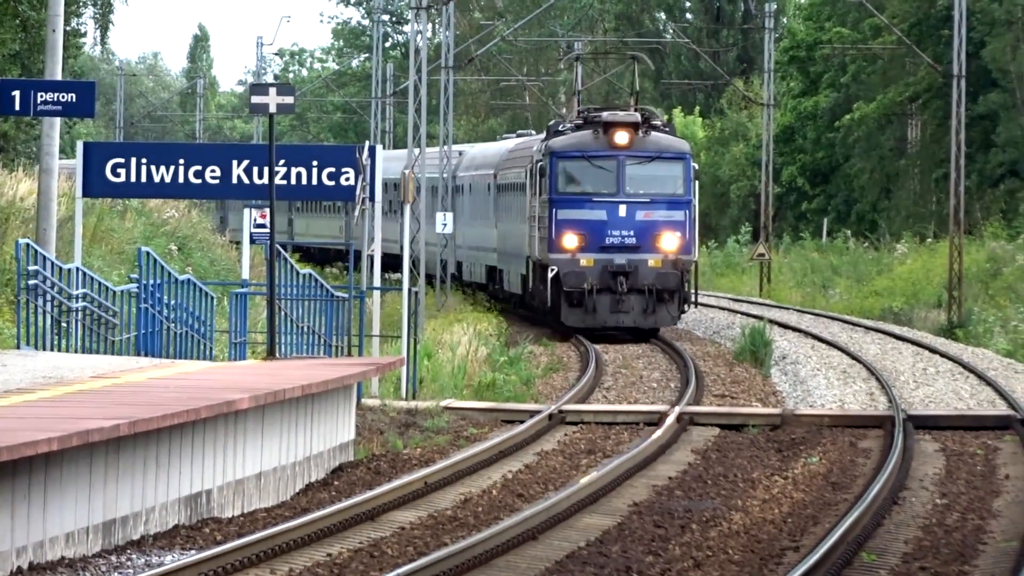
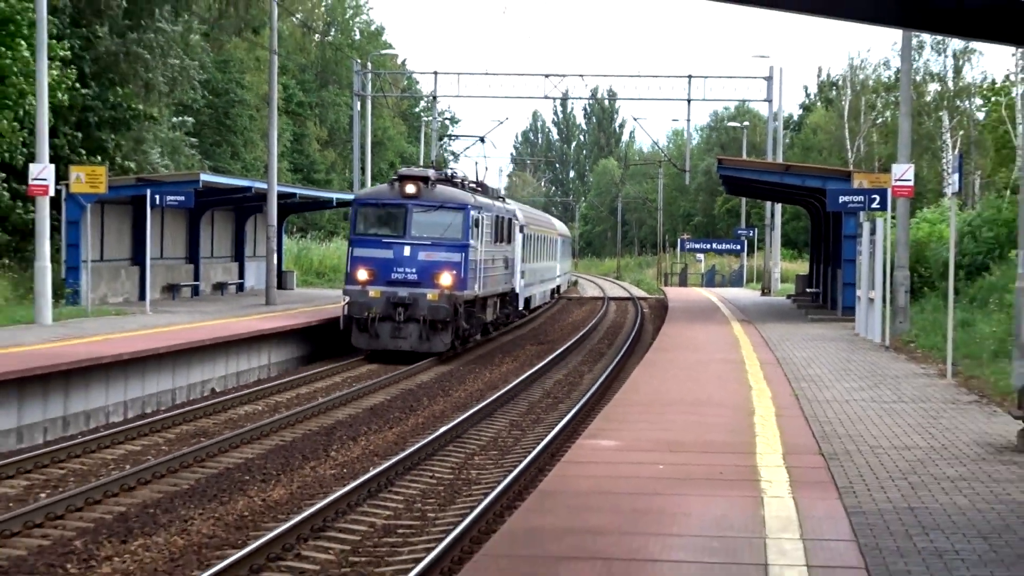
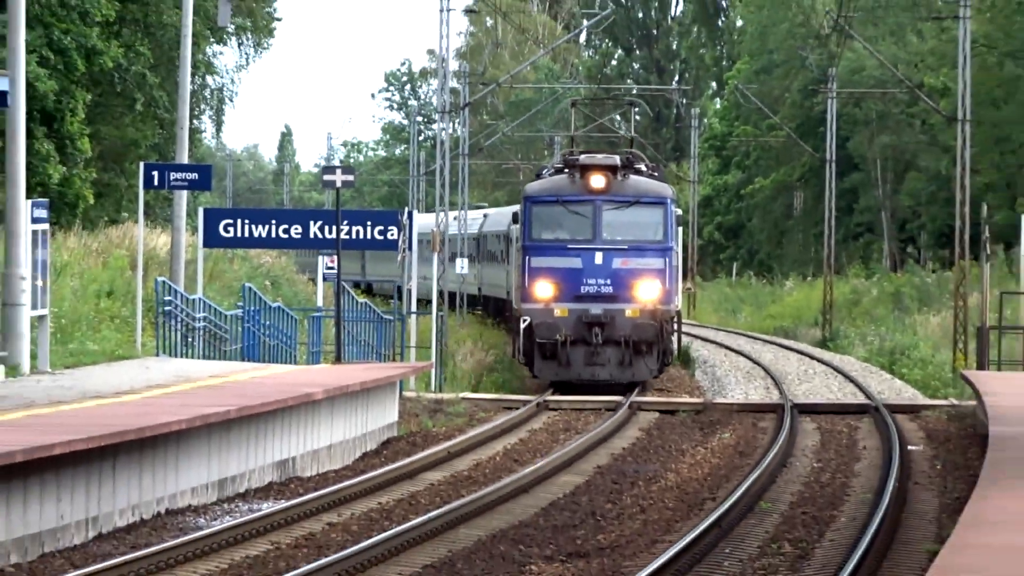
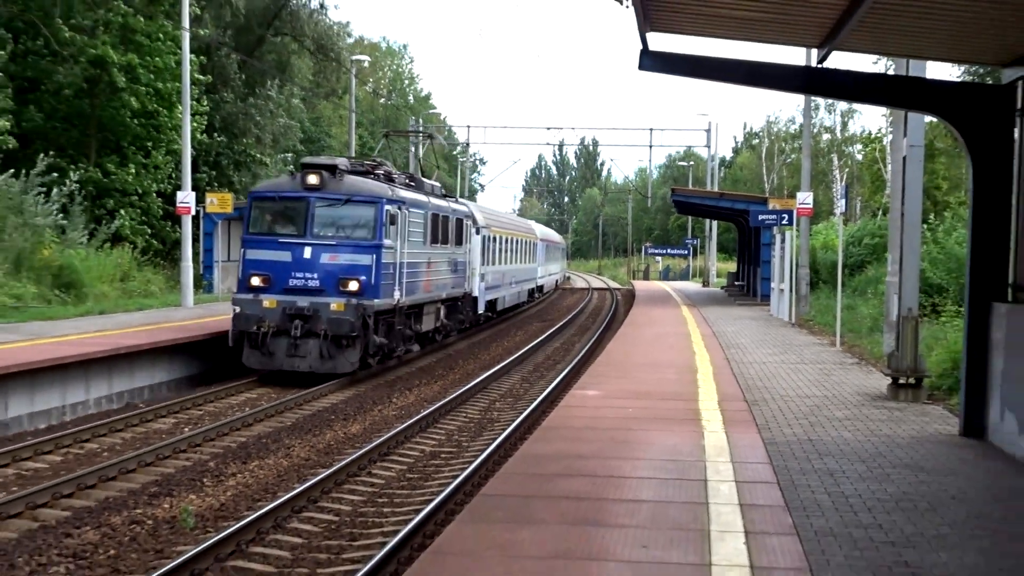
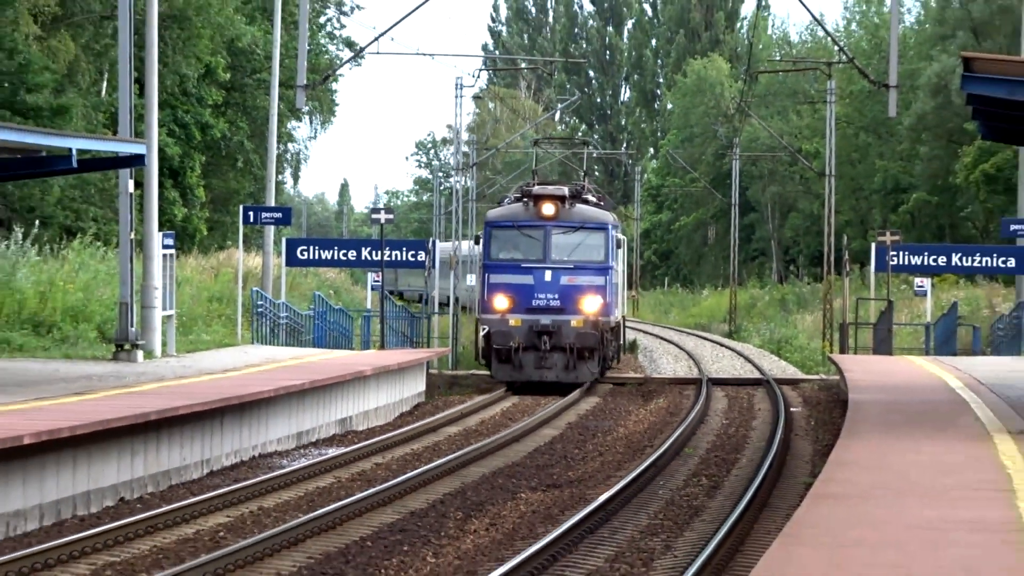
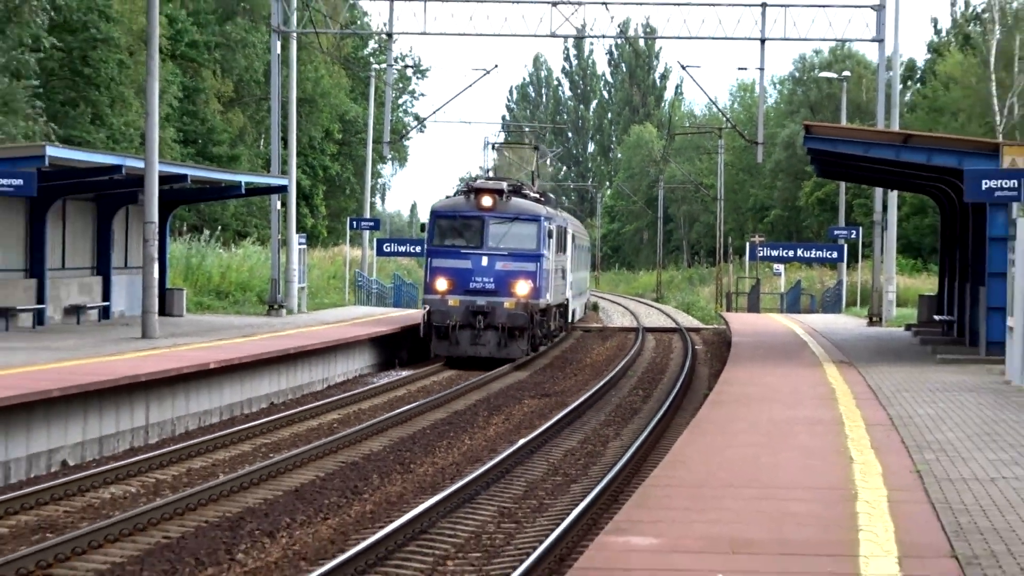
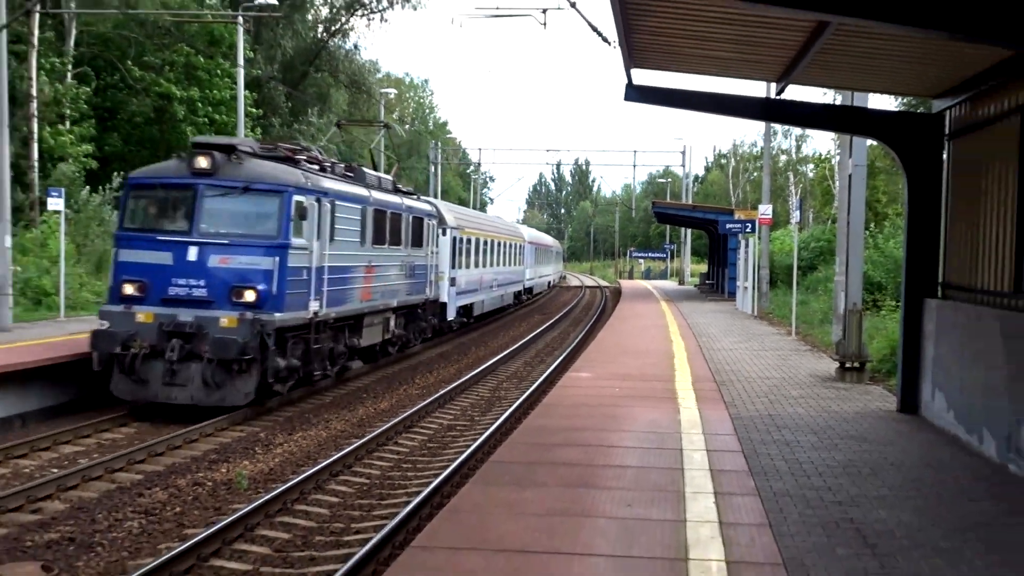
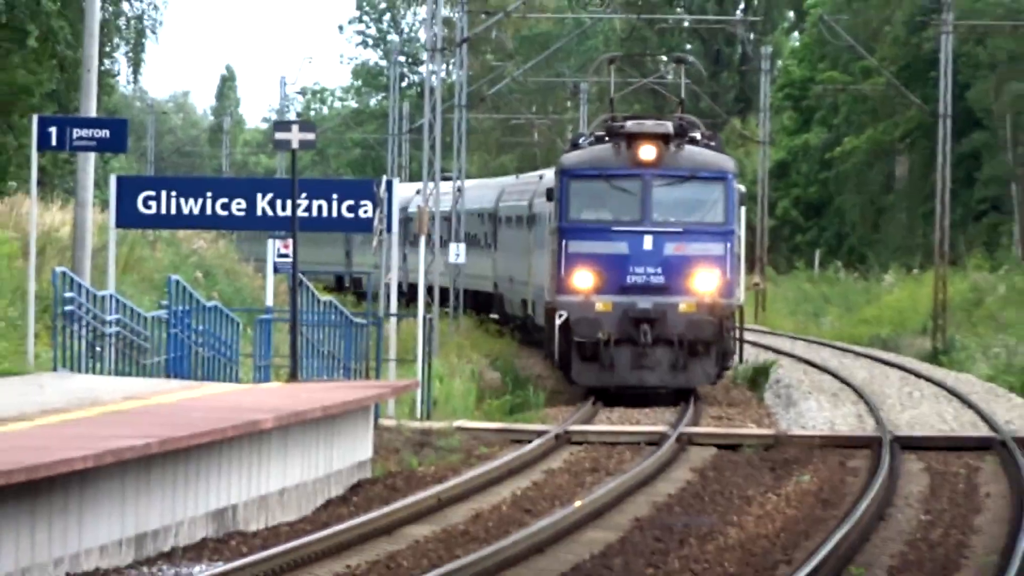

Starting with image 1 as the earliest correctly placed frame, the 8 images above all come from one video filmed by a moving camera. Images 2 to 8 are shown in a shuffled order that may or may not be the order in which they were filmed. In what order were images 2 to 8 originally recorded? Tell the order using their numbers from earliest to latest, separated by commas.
8, 3, 5, 6, 2, 4, 7
